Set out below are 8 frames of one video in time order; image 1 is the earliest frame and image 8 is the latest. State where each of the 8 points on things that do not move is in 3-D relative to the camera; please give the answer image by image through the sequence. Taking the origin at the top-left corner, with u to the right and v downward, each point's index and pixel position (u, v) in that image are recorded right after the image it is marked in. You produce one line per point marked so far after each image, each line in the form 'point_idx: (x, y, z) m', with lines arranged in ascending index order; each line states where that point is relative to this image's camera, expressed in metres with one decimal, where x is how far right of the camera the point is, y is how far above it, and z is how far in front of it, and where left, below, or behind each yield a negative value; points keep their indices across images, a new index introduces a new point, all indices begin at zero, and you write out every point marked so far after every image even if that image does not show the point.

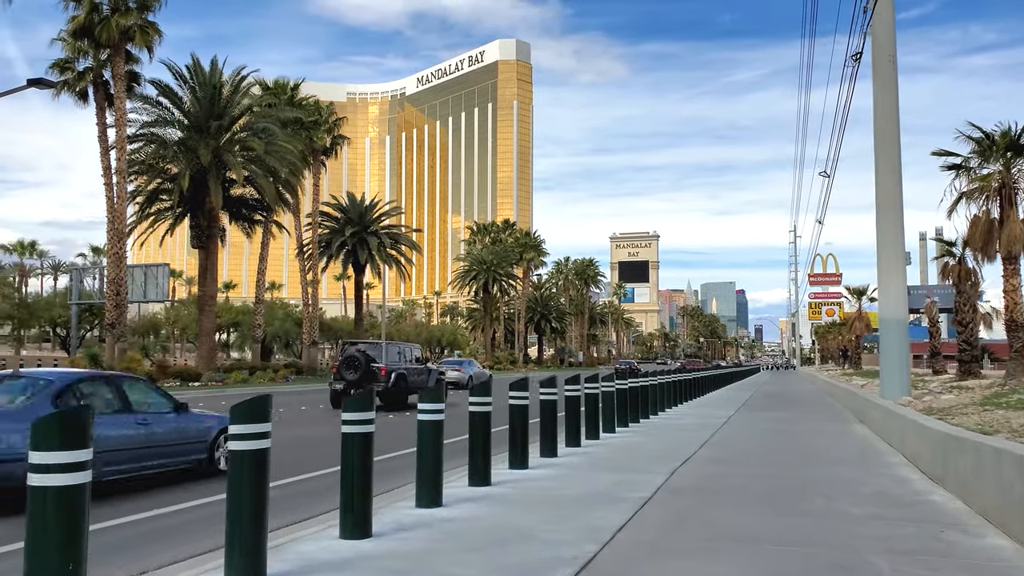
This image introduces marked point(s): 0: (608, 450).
0: (+1.7, -2.9, +14.7) m
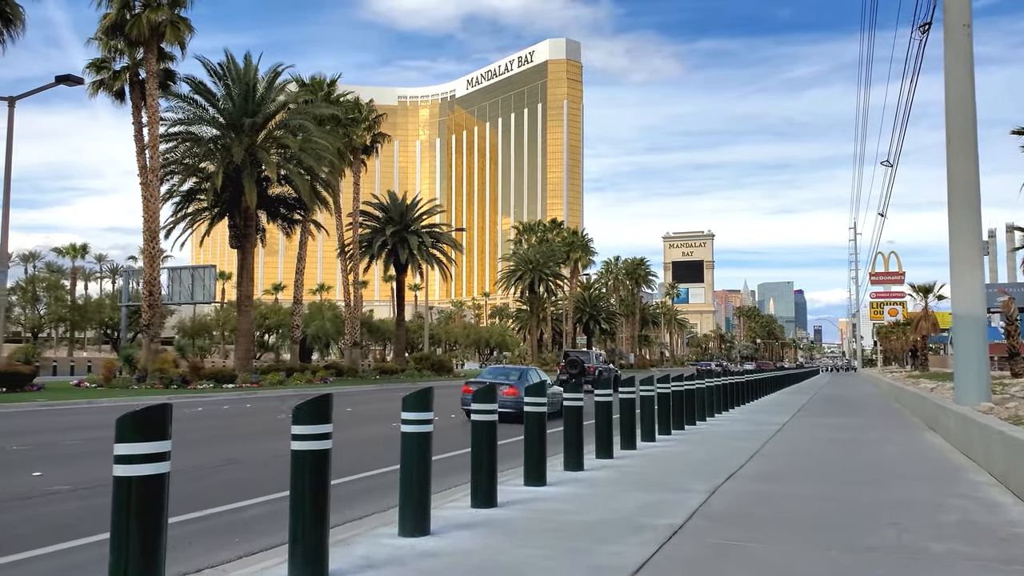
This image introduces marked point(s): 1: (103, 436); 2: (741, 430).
0: (+2.1, -2.8, +13.2) m
1: (-8.8, -3.2, +17.4) m
2: (+5.3, -3.3, +18.9) m
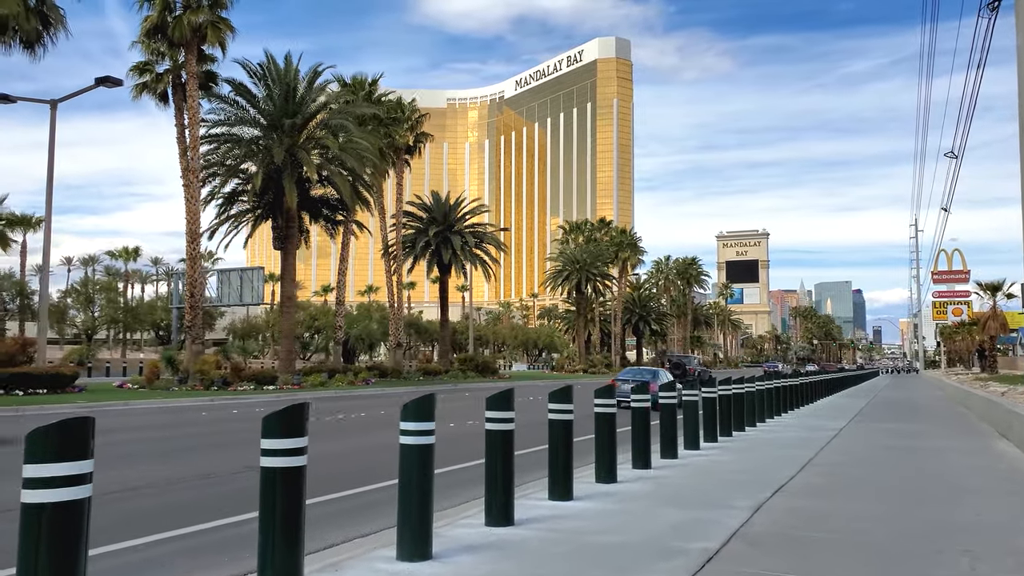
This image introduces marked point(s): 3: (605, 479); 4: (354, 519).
0: (+2.5, -2.8, +12.2) m
1: (-8.1, -3.2, +17.1) m
2: (+6.1, -3.2, +17.7) m
3: (+1.3, -2.7, +11.3) m
4: (-1.9, -2.8, +9.8) m
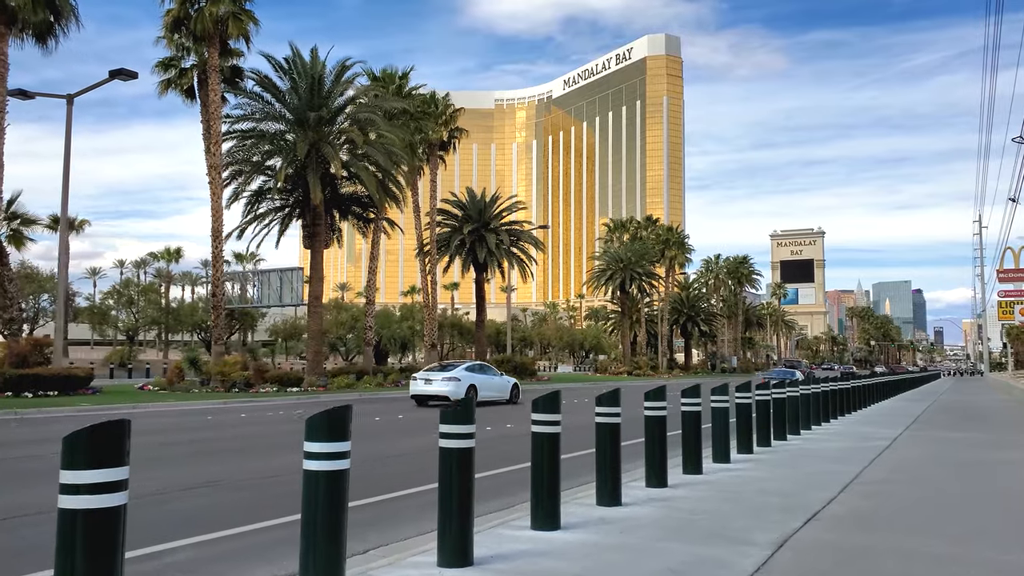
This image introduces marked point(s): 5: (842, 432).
0: (+2.4, -2.6, +10.5) m
1: (-7.8, -3.1, +16.0) m
2: (+6.4, -3.1, +15.8) m
3: (+1.2, -2.5, +9.7) m
4: (-2.1, -2.7, +8.4) m
5: (+7.8, -3.4, +19.3) m
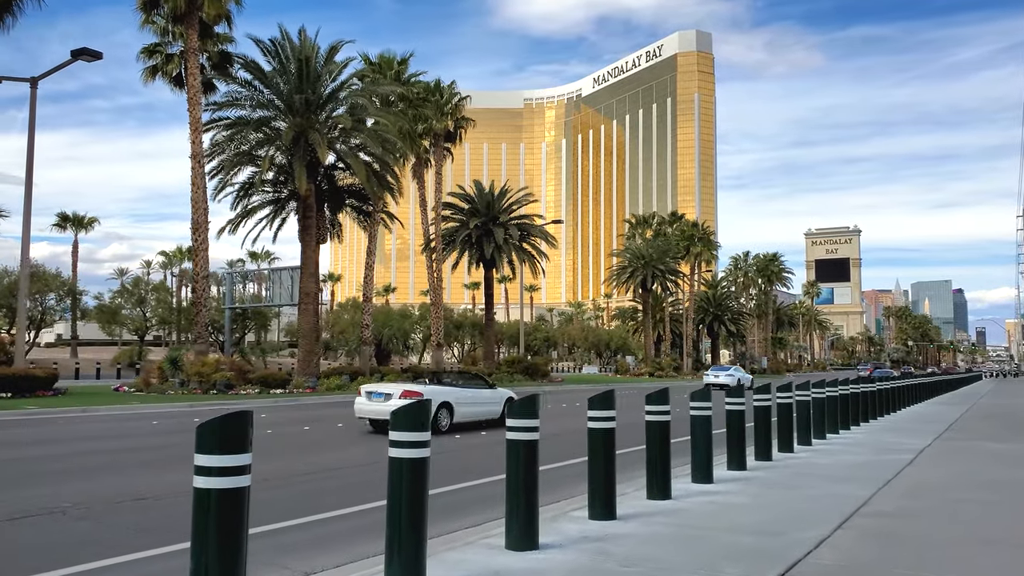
0: (+1.5, -2.4, +8.2) m
1: (-8.6, -2.9, +14.1) m
2: (+5.6, -2.9, +13.4) m
3: (+0.2, -2.3, +7.5) m
4: (-3.1, -2.4, +6.3) m
5: (+7.2, -3.2, +16.8) m
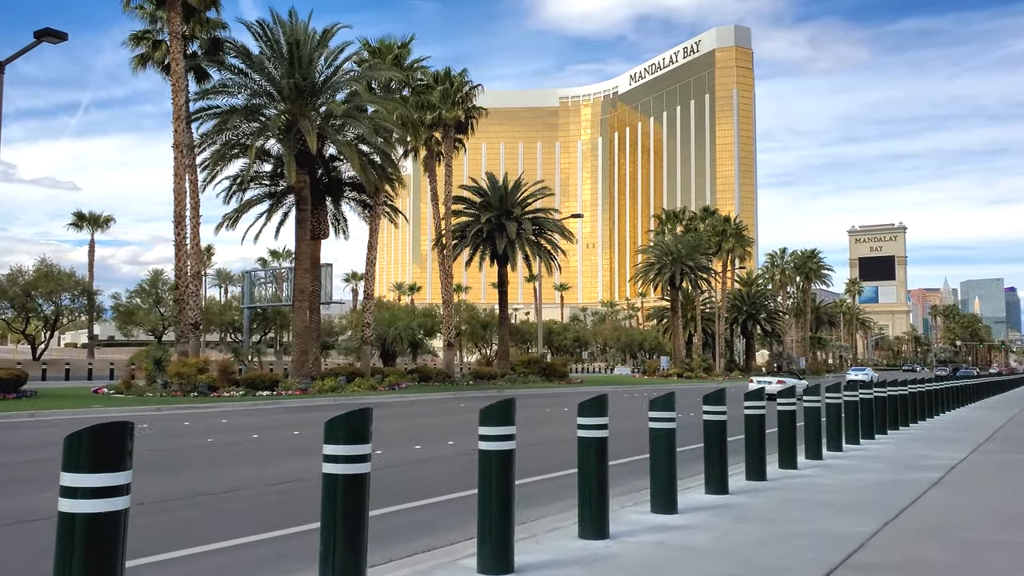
0: (+0.4, -2.2, +6.1) m
1: (-9.3, -2.8, +12.5) m
2: (+4.8, -2.7, +11.1) m
3: (-0.9, -2.1, +5.4) m
4: (-4.3, -2.3, +4.4) m
5: (+6.6, -3.0, +14.5) m
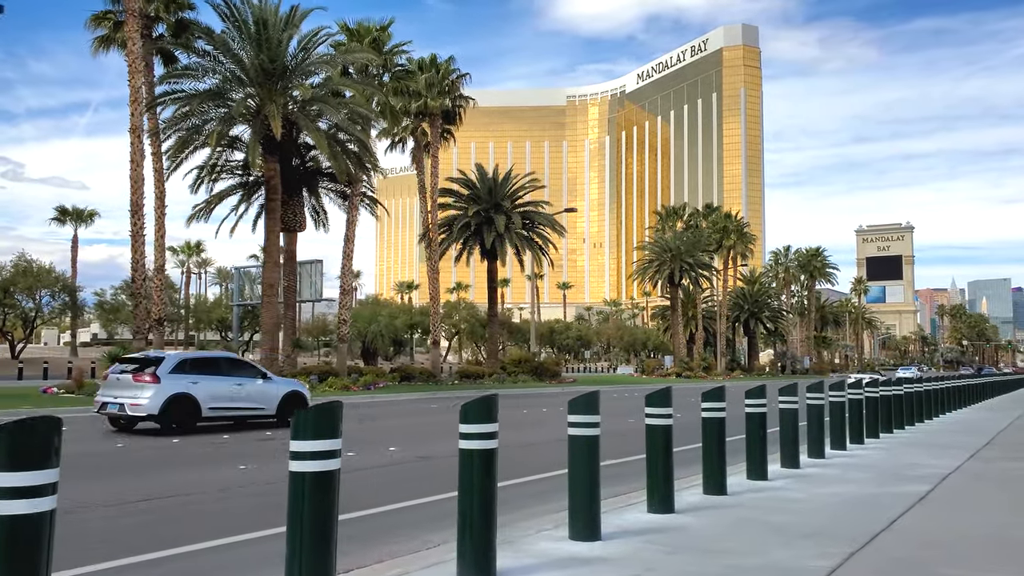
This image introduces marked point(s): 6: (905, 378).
0: (-0.6, -2.0, +4.5) m
1: (-10.3, -2.6, +11.0) m
2: (+3.8, -2.5, +9.5) m
3: (-2.0, -1.9, +3.9) m
4: (-5.3, -2.1, +2.9) m
5: (+5.6, -2.8, +12.8) m
6: (+9.6, -2.4, +20.7) m
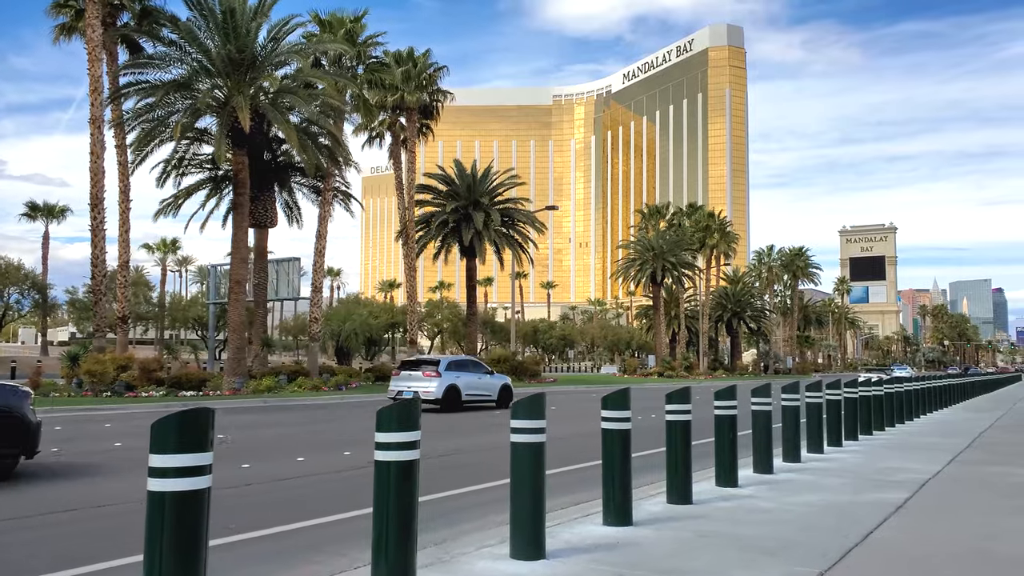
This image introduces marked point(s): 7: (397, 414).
0: (-1.1, -1.9, +3.8) m
1: (-10.9, -2.5, +10.1) m
2: (+3.3, -2.4, +8.8) m
3: (-2.4, -1.8, +3.1) m
4: (-5.8, -2.0, +2.1) m
5: (+5.0, -2.7, +12.2) m
6: (+8.8, -2.4, +20.2) m
7: (-0.7, -0.8, +5.3) m
